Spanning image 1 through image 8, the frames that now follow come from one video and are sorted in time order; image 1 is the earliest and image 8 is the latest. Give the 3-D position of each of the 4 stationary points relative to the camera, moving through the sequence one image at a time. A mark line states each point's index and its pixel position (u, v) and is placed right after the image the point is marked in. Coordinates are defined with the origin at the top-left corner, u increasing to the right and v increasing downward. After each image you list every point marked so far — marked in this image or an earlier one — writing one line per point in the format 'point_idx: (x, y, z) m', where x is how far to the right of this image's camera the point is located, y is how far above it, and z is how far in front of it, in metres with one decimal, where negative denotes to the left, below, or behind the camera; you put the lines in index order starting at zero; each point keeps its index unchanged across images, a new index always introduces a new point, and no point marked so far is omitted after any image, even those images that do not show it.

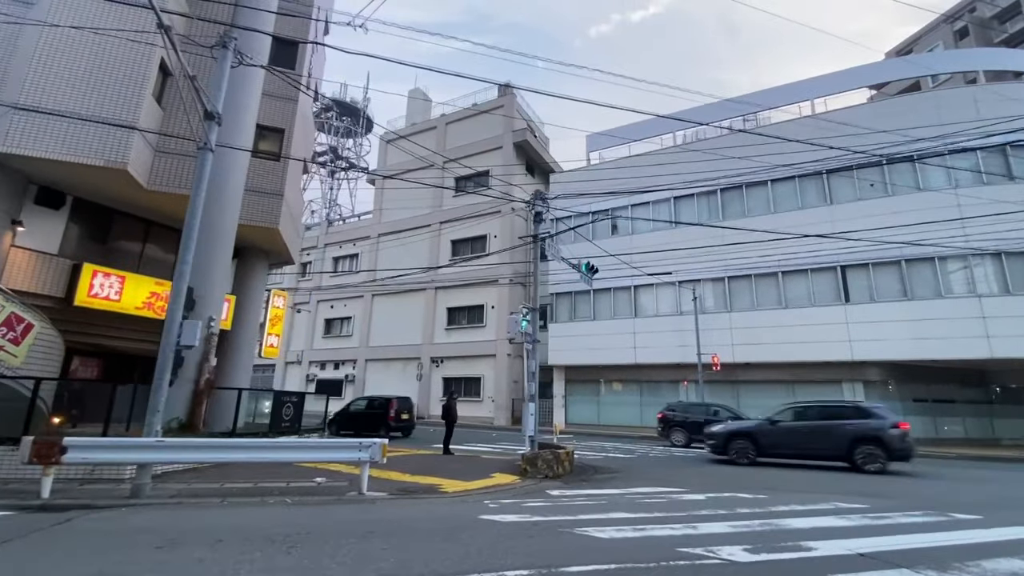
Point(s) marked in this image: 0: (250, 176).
0: (-7.1, +3.0, +12.9) m
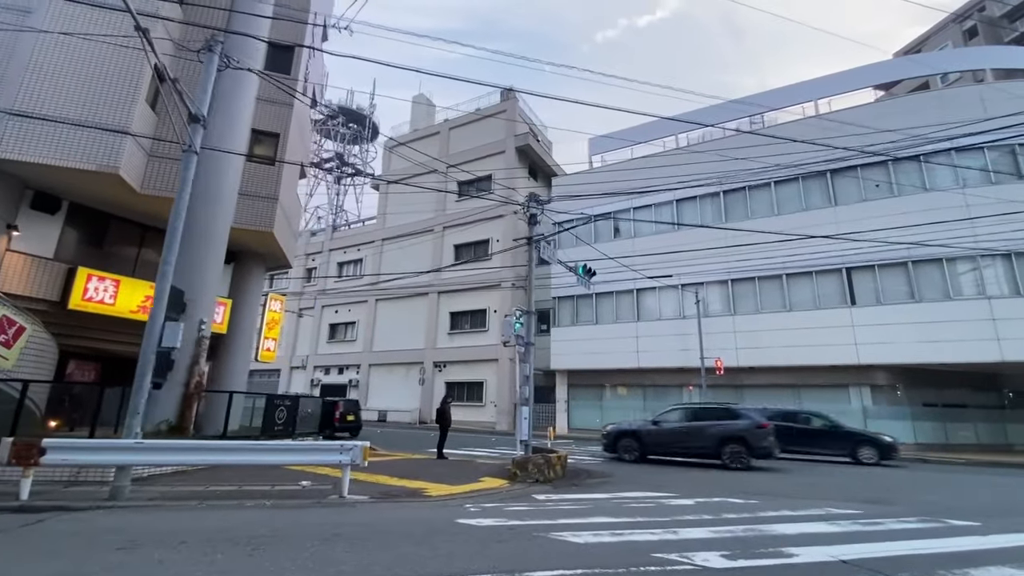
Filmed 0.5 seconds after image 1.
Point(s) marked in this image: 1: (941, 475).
0: (-7.2, +2.9, +13.0) m
1: (+10.4, -4.6, +11.8) m
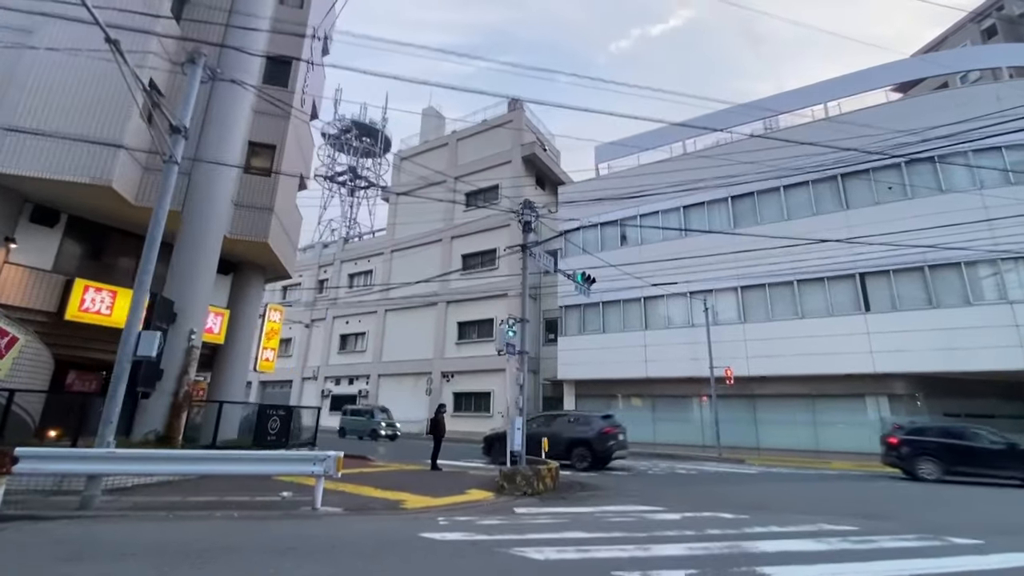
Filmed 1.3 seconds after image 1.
0: (-7.4, +2.6, +13.1) m
1: (+10.3, -4.7, +11.2) m
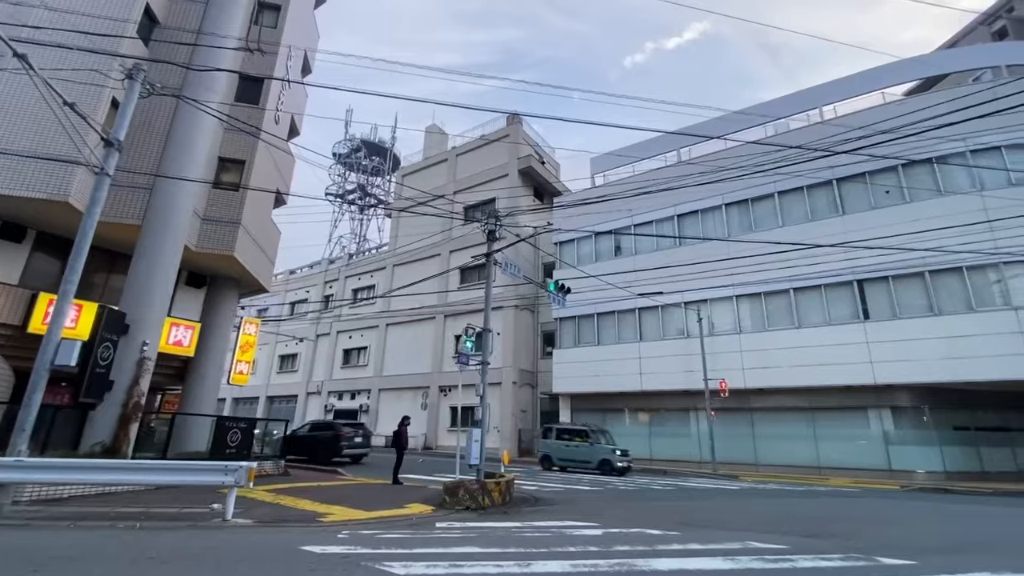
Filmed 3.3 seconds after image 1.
0: (-8.5, +2.3, +13.4) m
1: (+9.2, -4.8, +10.4) m
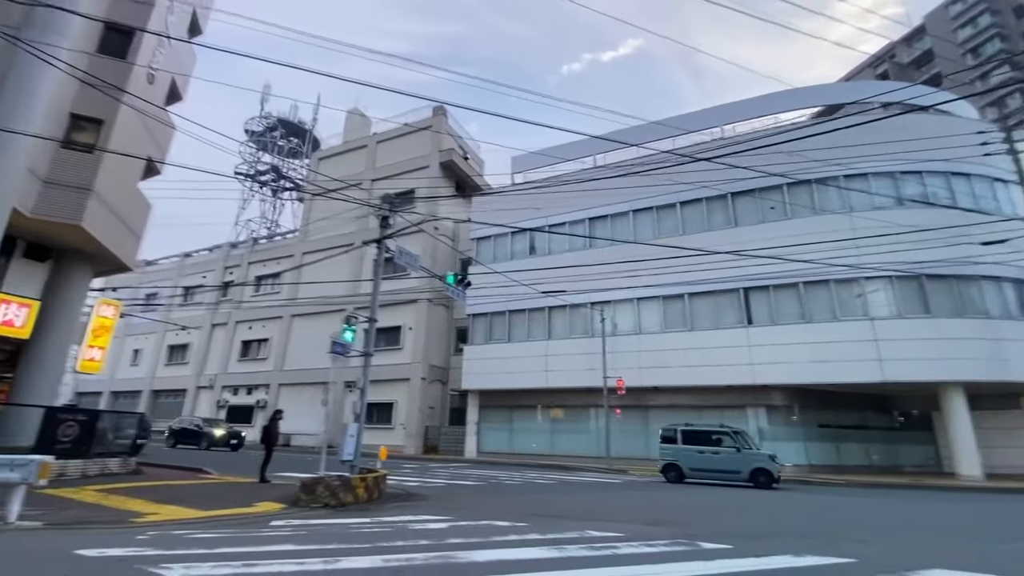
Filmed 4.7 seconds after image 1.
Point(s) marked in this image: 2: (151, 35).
0: (-11.2, +2.9, +11.7) m
1: (+6.4, -4.9, +11.3) m
2: (-10.2, +7.1, +13.5) m
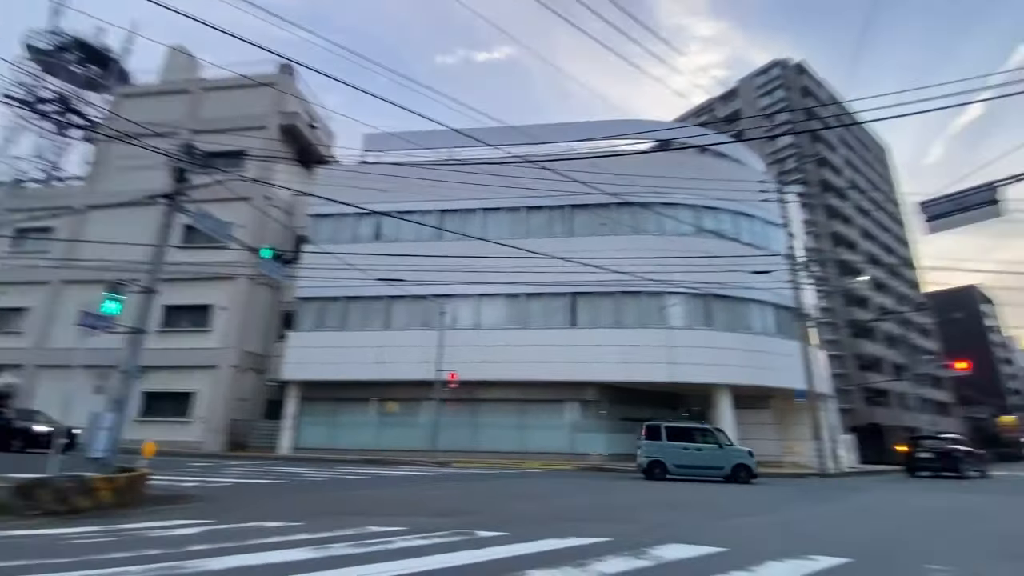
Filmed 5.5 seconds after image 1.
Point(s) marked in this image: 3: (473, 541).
0: (-14.4, +4.3, +7.5) m
1: (+1.7, -5.0, +12.3) m
2: (-13.6, +8.4, +9.5) m
3: (-0.5, -2.9, +5.4) m
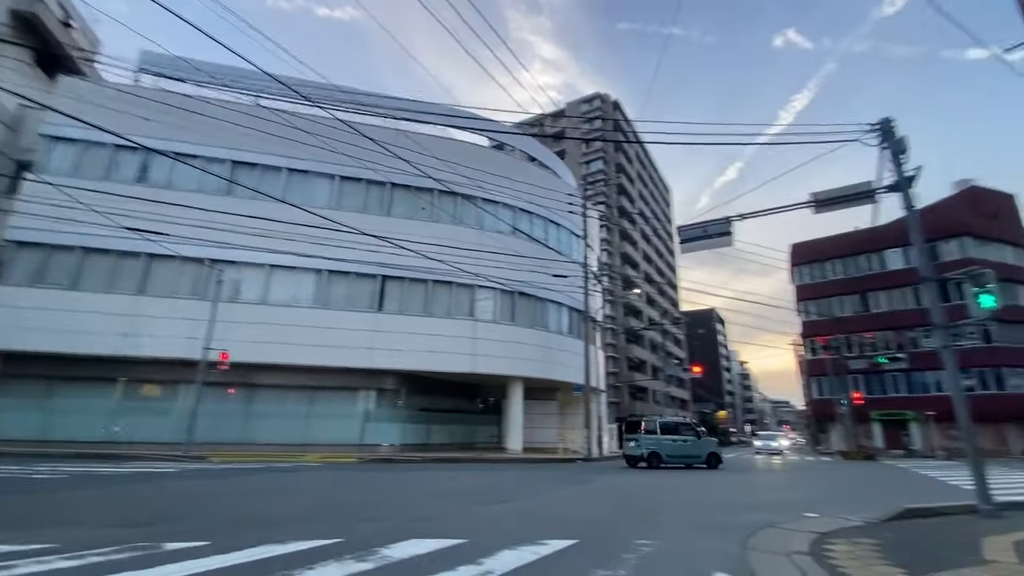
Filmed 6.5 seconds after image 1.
0: (-16.0, +6.4, +1.1) m
1: (-3.8, -4.4, +11.3) m
2: (-15.5, +10.4, +3.4) m
3: (-3.2, -2.3, +4.1) m
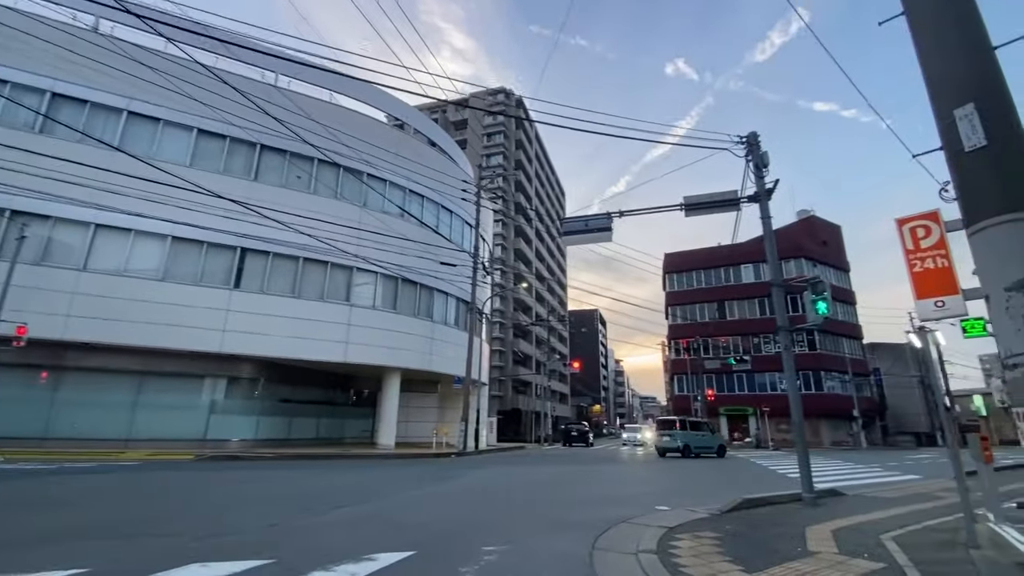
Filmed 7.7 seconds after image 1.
0: (-15.7, +7.6, -3.1) m
1: (-6.7, -3.8, +9.6) m
2: (-15.4, +11.6, -0.8) m
3: (-4.4, -1.9, +2.7) m
